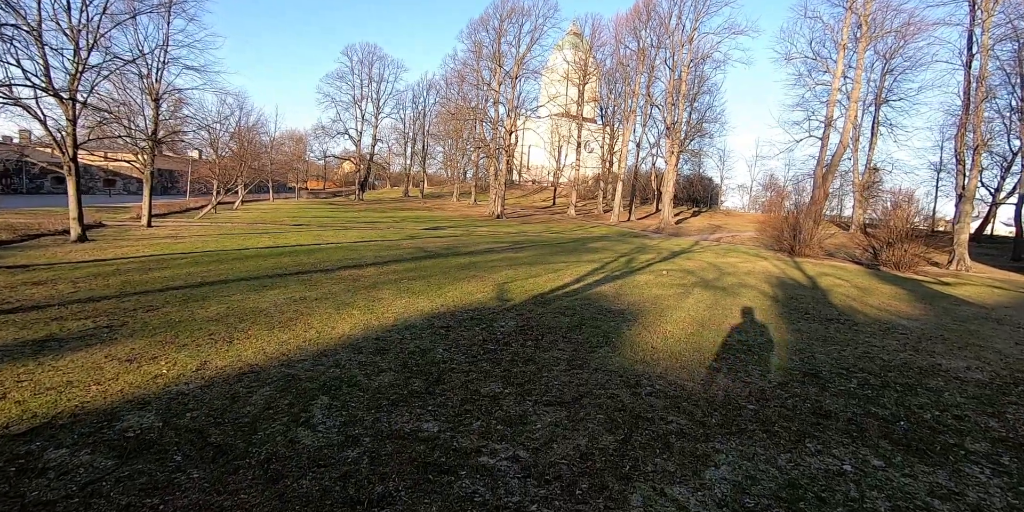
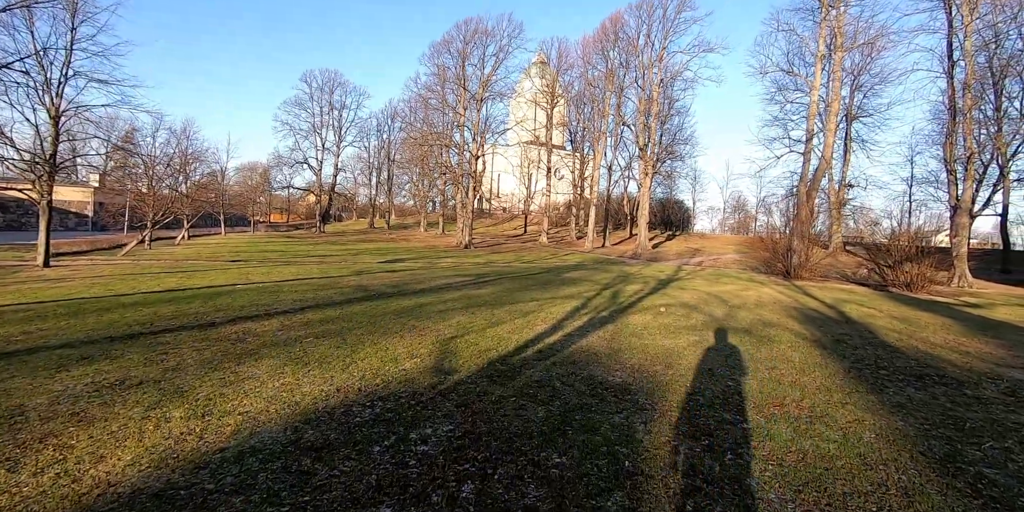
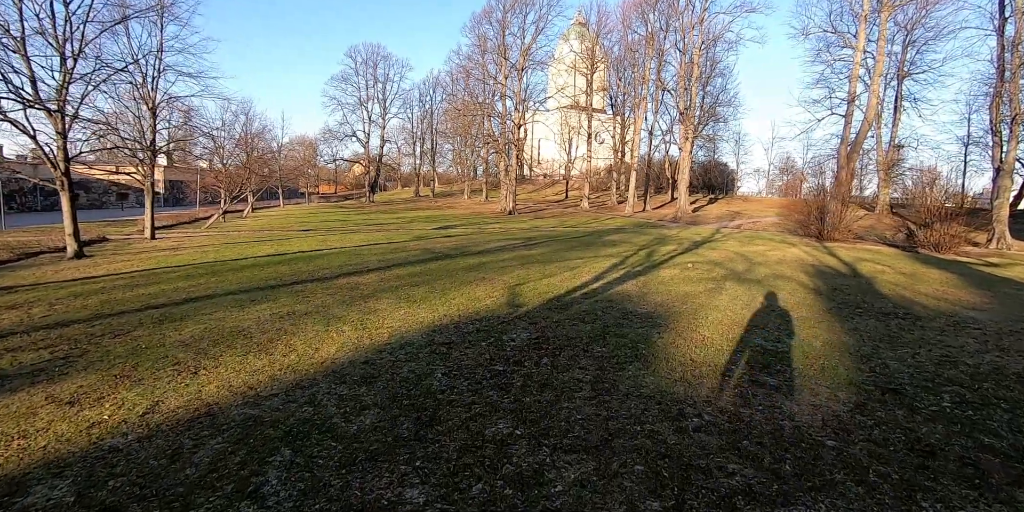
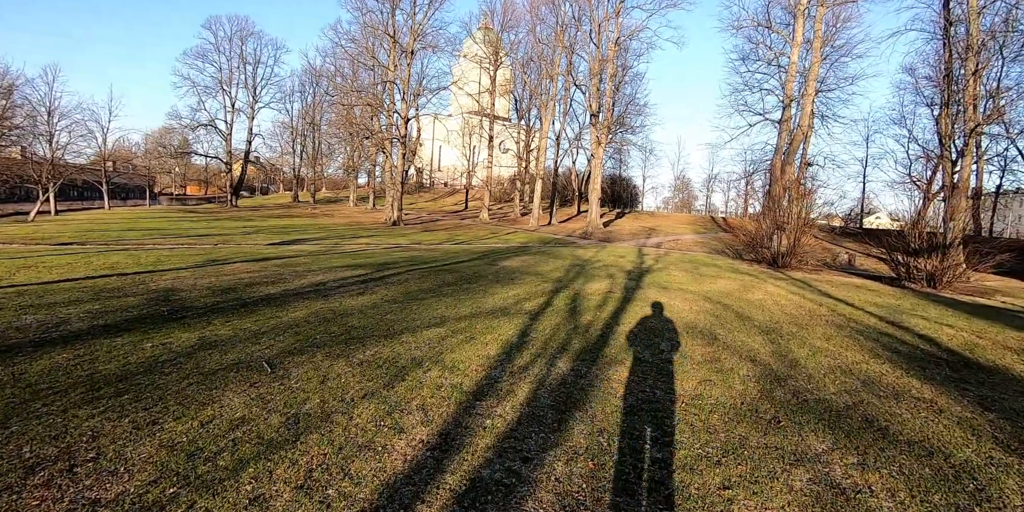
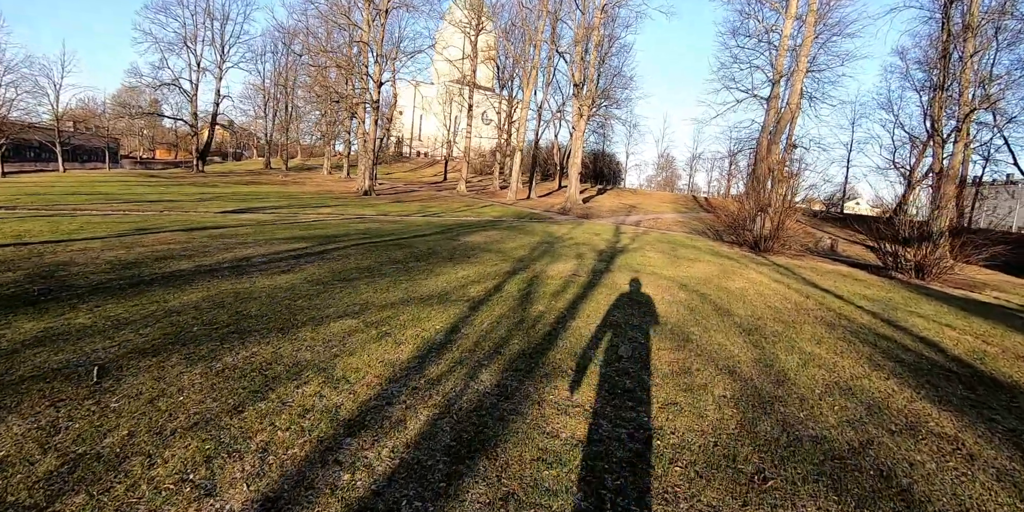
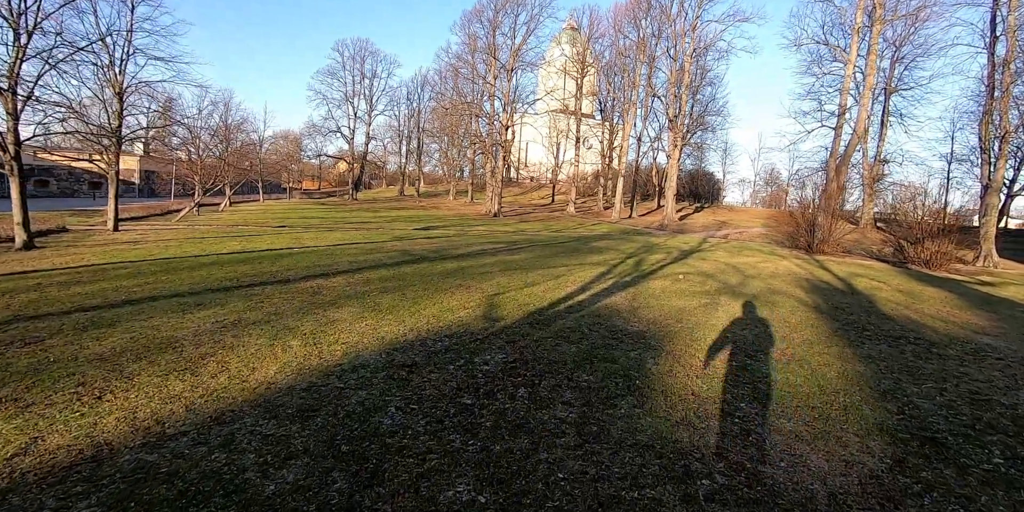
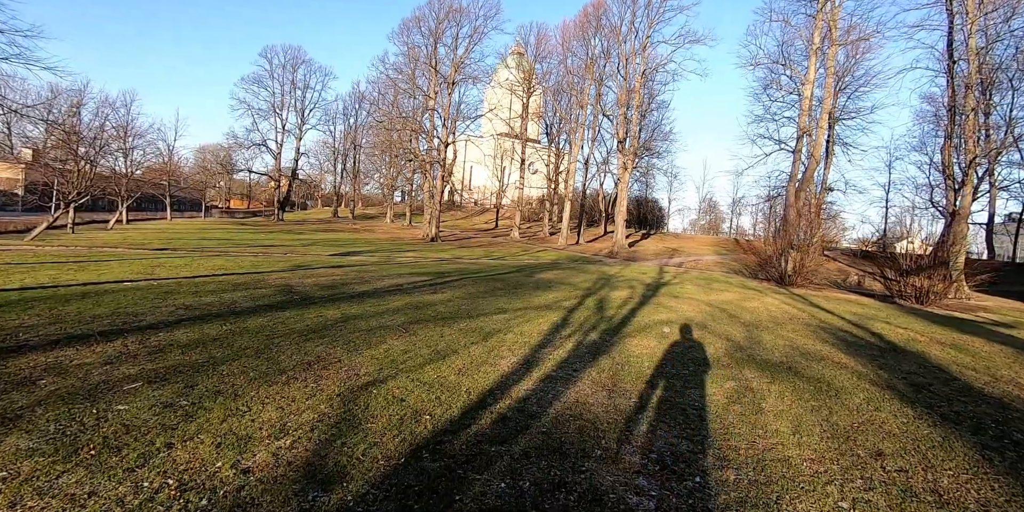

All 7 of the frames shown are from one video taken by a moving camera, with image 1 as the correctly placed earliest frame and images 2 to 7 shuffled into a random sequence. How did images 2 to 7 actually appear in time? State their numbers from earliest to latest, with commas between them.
3, 6, 2, 7, 4, 5
